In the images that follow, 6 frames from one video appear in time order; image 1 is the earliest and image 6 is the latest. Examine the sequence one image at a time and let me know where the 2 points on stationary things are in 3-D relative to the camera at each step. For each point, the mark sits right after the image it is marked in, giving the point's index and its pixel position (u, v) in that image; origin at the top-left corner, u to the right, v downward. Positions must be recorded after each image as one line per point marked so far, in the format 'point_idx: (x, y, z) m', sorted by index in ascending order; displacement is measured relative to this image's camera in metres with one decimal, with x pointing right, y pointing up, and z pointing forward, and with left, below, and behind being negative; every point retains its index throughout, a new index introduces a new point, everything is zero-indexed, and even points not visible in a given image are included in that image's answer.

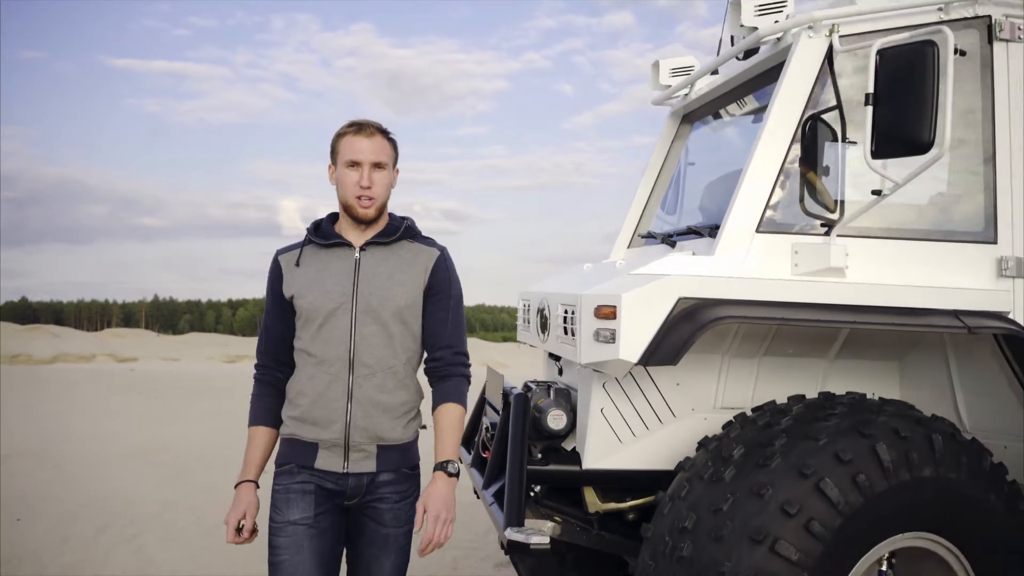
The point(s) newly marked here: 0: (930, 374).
0: (+1.5, -0.3, +2.9) m
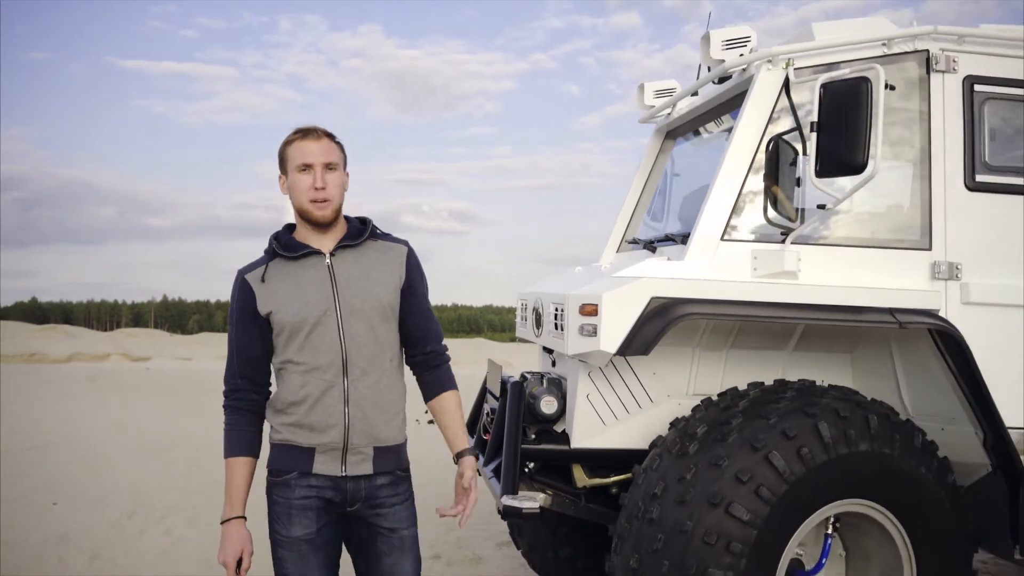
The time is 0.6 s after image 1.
0: (+1.5, -0.3, +3.3) m
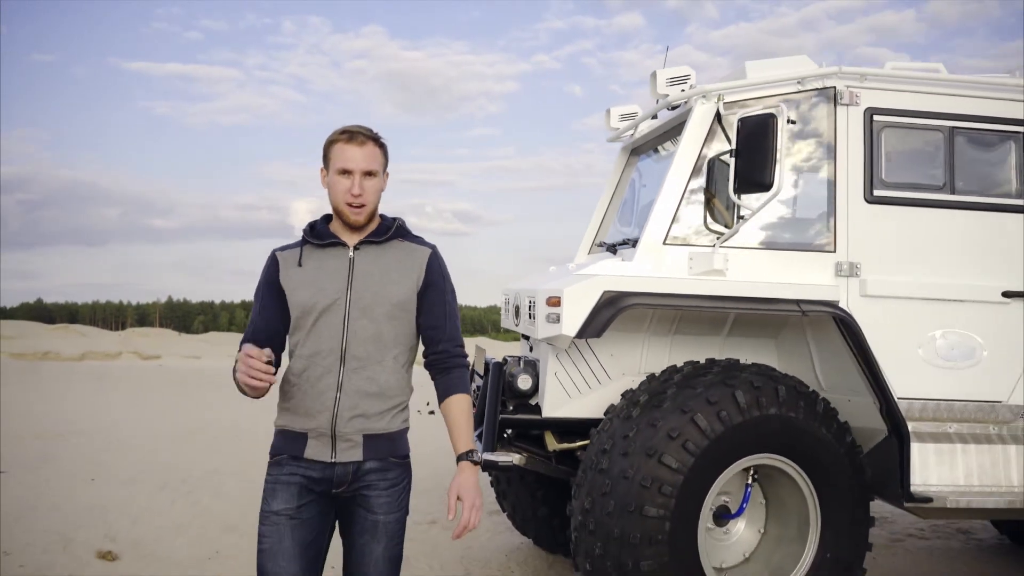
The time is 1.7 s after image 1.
0: (+1.4, -0.3, +3.9) m
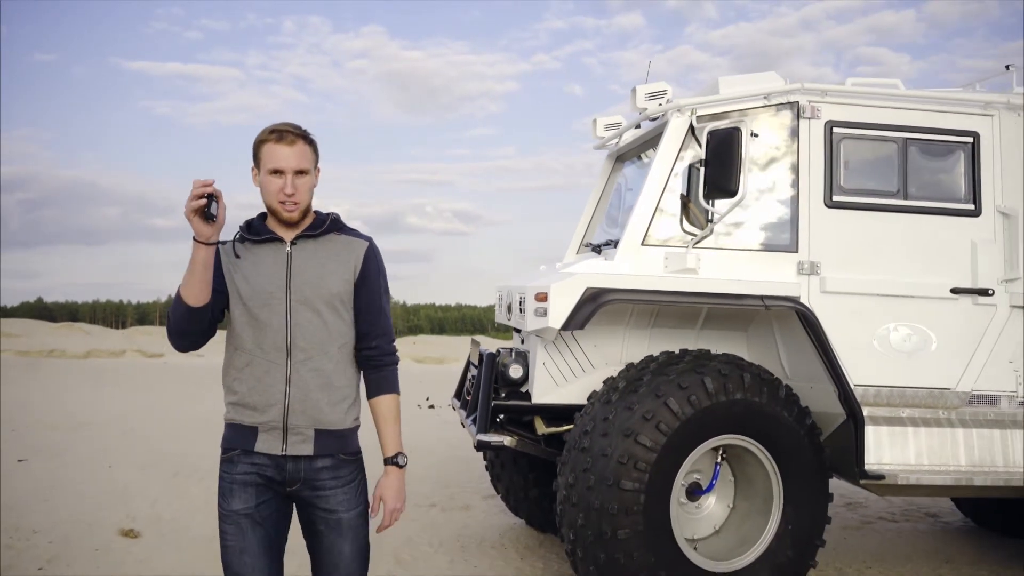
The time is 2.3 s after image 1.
0: (+1.4, -0.3, +4.3) m
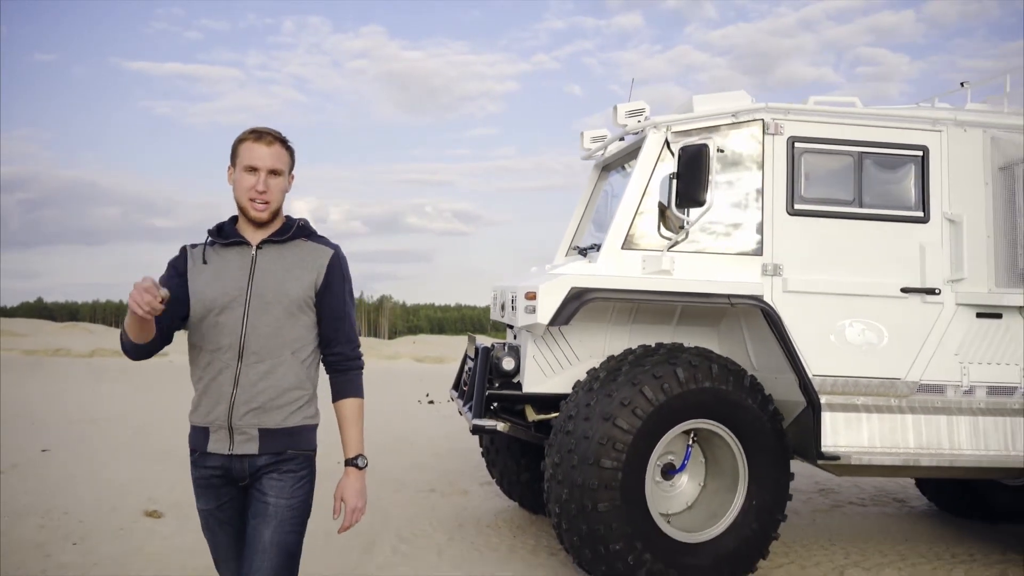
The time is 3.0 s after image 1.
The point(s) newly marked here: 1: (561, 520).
0: (+1.3, -0.3, +4.7) m
1: (+0.3, -1.2, +4.2) m
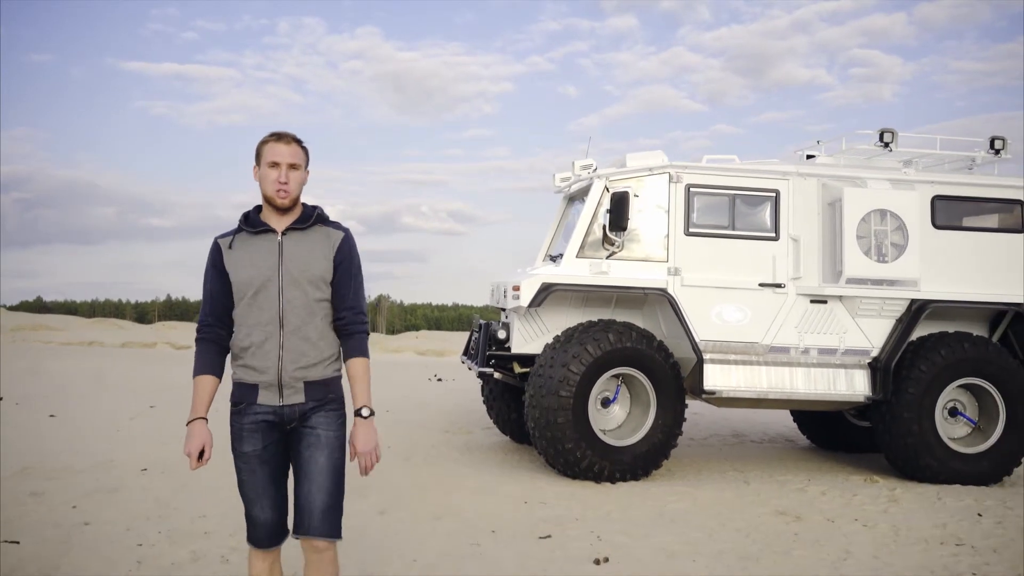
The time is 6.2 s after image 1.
0: (+1.3, -0.2, +7.2) m
1: (+0.2, -1.2, +6.6) m
